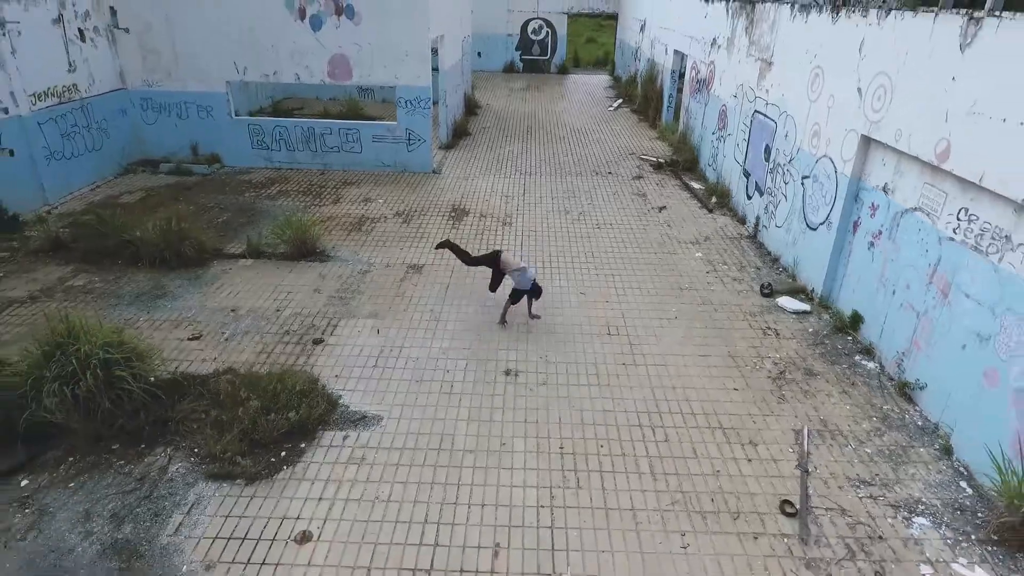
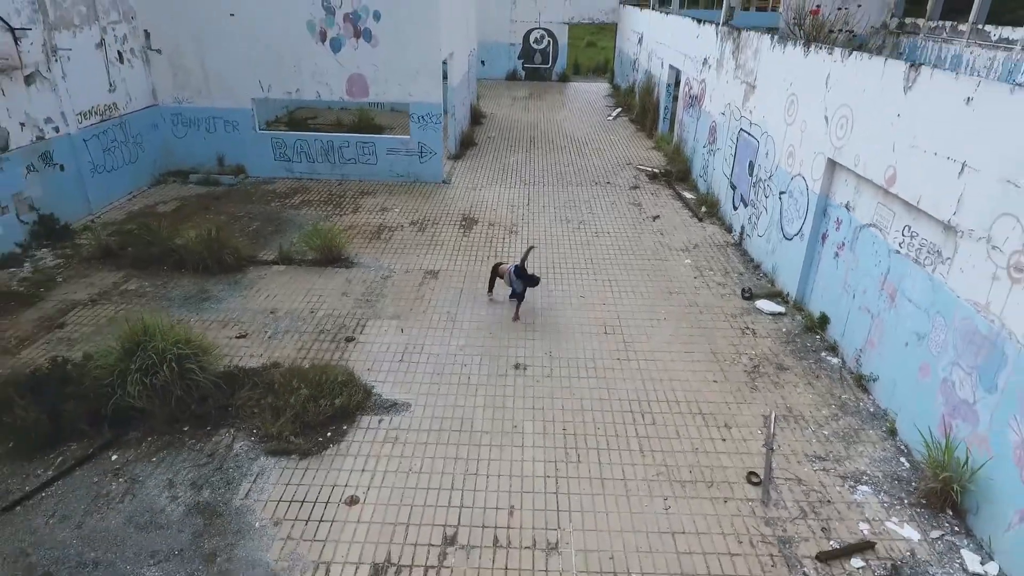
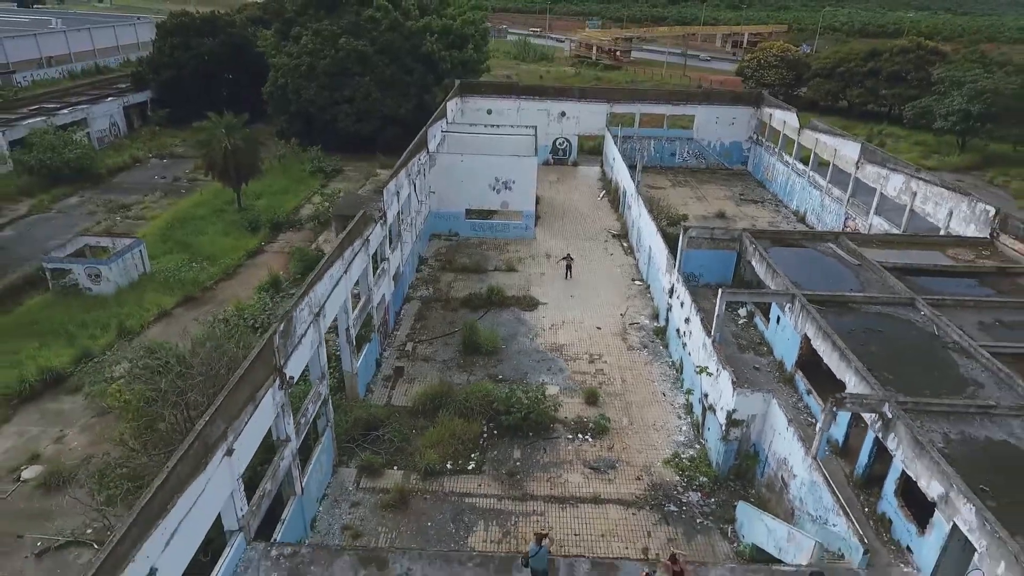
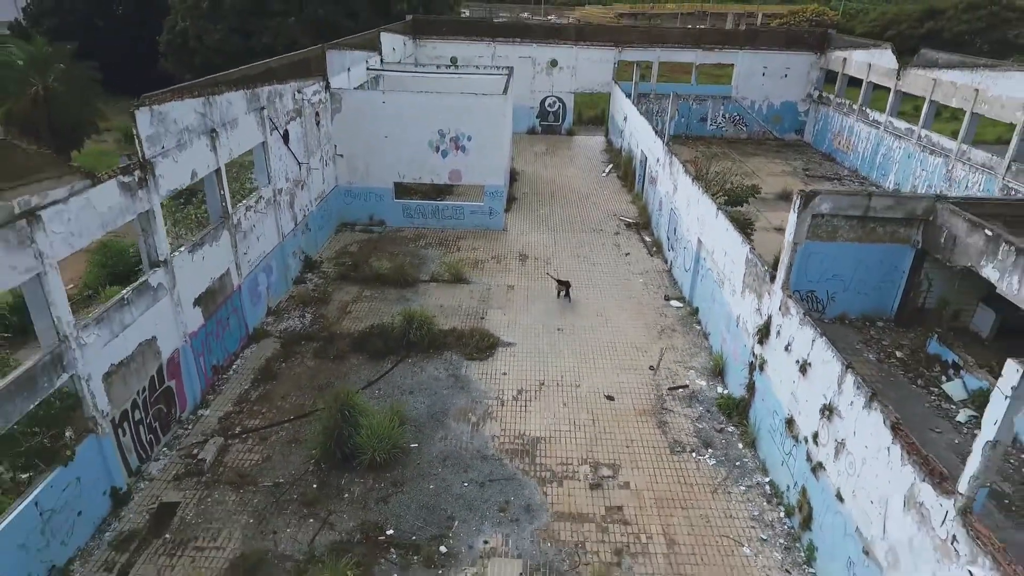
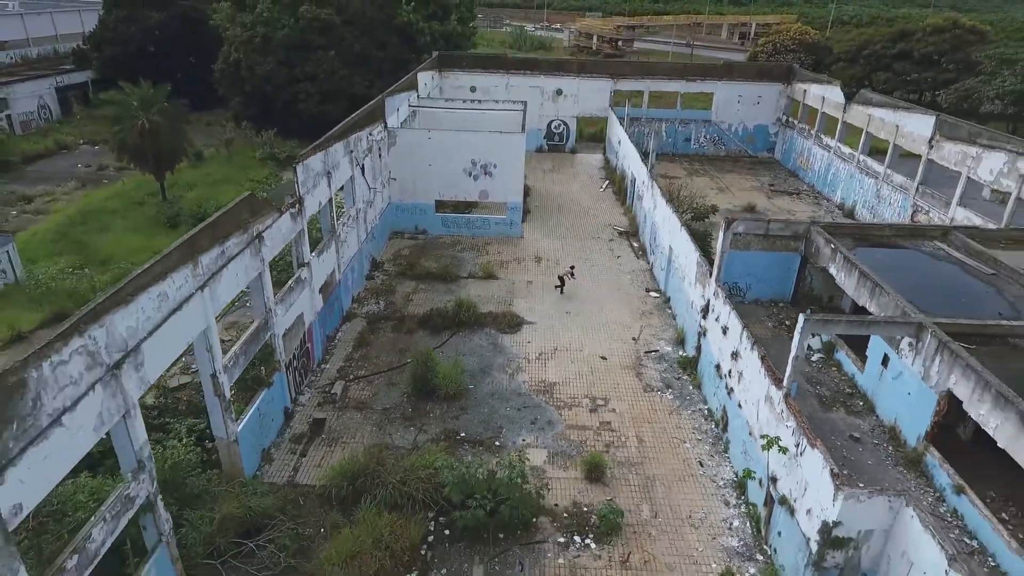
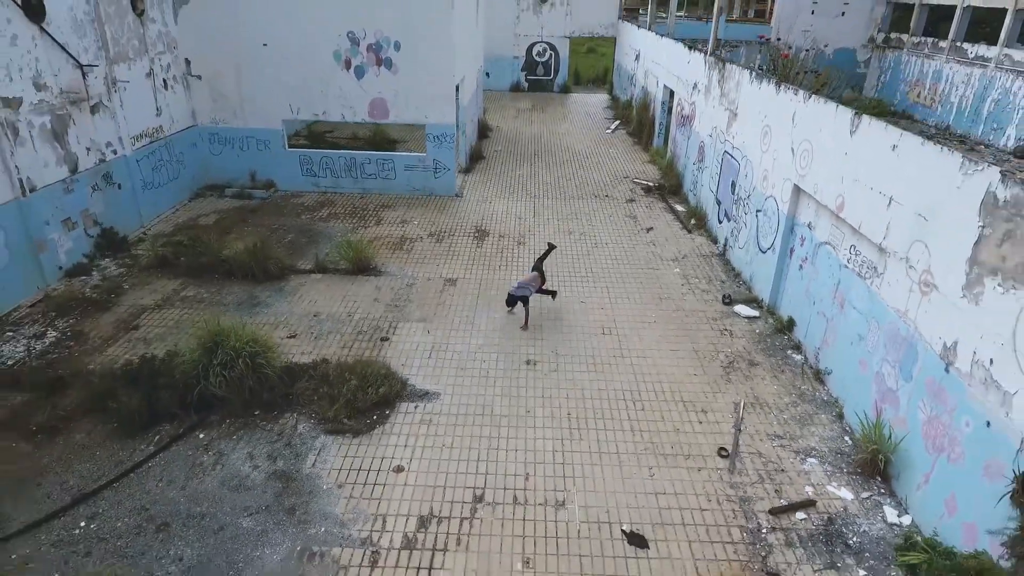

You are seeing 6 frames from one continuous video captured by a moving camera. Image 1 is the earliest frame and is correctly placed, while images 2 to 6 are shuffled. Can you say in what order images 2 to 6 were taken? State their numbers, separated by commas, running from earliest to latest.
2, 6, 4, 5, 3
